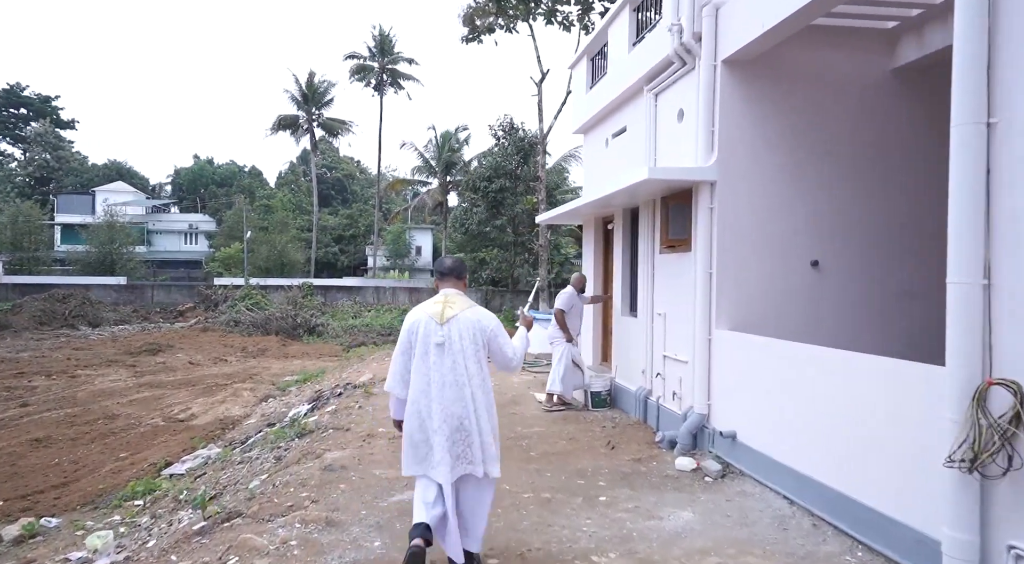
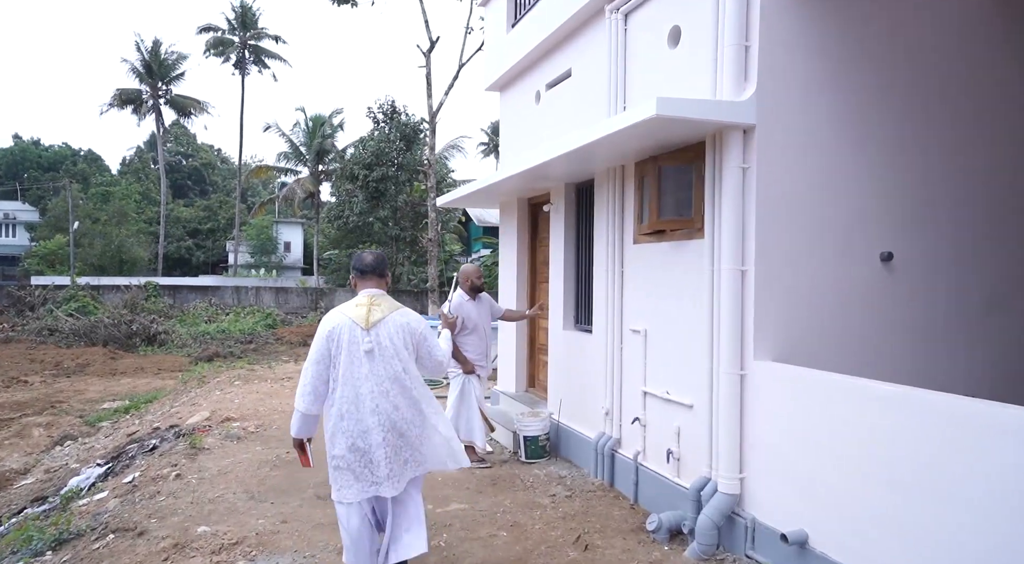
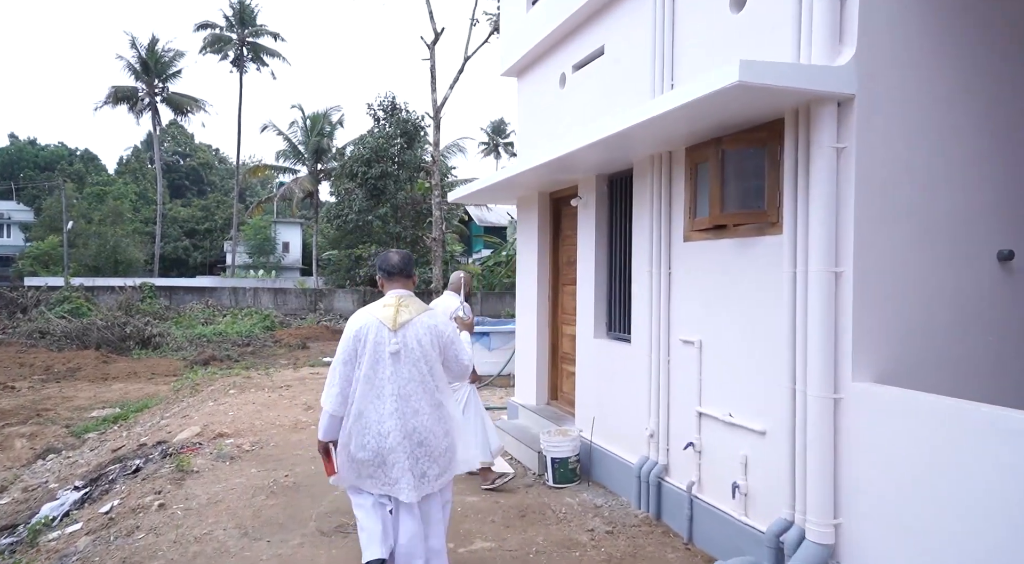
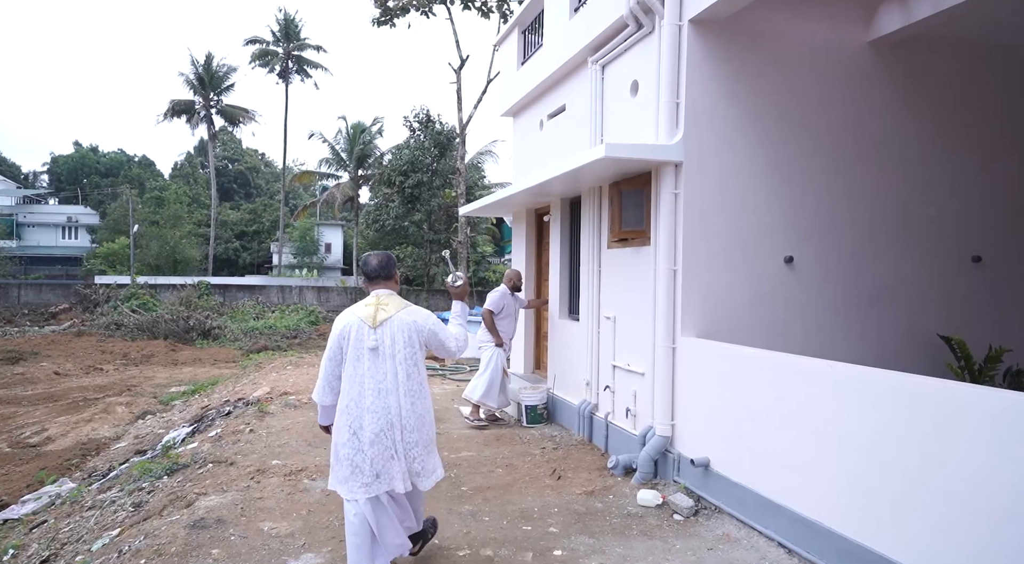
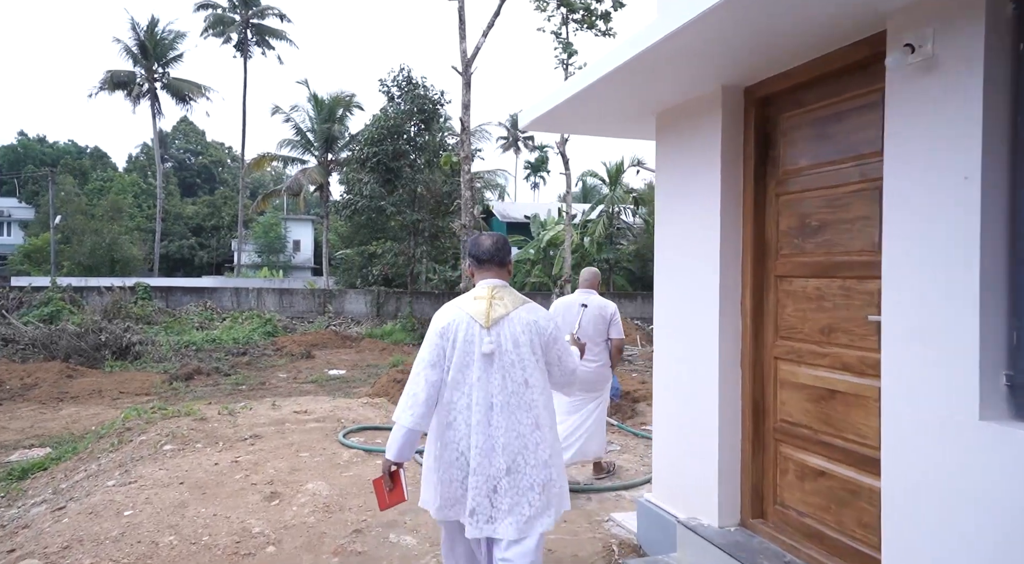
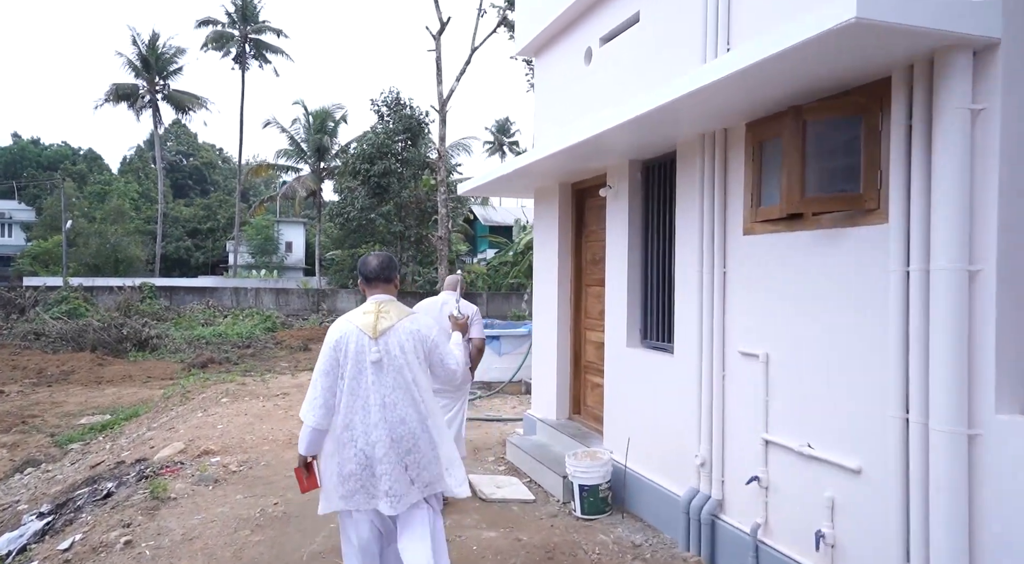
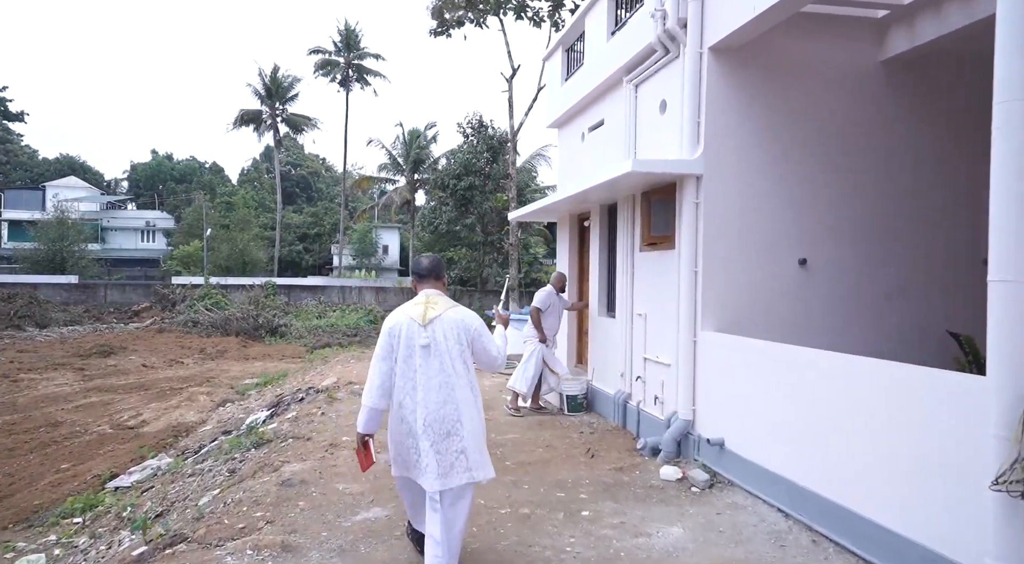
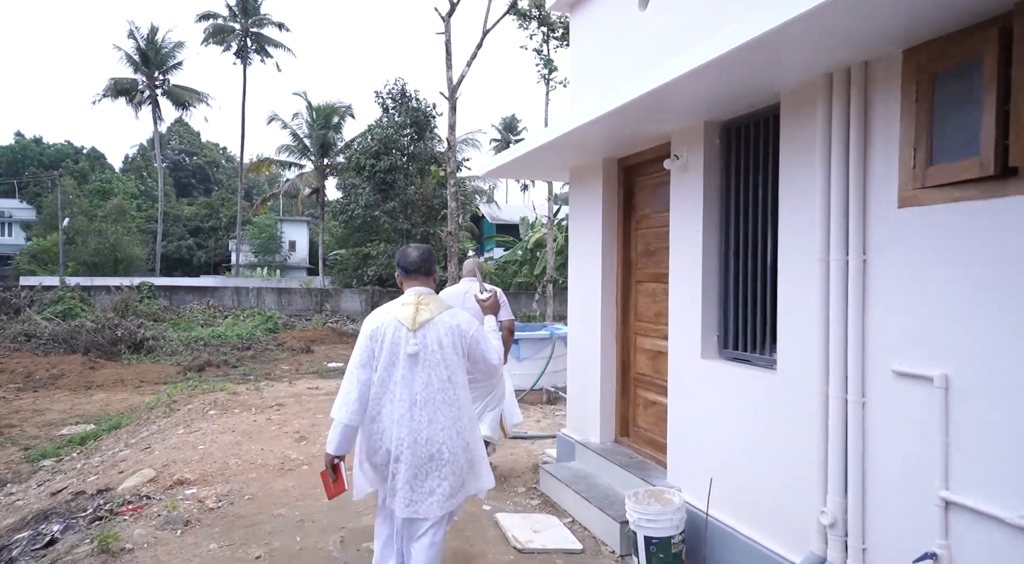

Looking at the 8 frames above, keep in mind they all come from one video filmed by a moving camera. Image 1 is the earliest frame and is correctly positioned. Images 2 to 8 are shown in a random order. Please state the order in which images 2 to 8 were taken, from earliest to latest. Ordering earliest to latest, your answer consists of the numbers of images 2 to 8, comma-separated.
7, 4, 2, 3, 6, 8, 5
